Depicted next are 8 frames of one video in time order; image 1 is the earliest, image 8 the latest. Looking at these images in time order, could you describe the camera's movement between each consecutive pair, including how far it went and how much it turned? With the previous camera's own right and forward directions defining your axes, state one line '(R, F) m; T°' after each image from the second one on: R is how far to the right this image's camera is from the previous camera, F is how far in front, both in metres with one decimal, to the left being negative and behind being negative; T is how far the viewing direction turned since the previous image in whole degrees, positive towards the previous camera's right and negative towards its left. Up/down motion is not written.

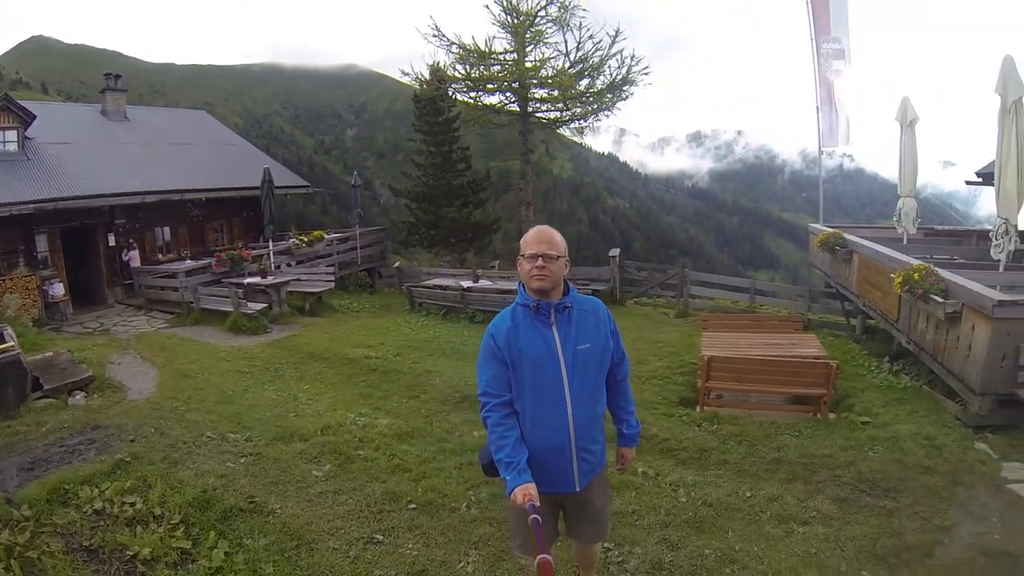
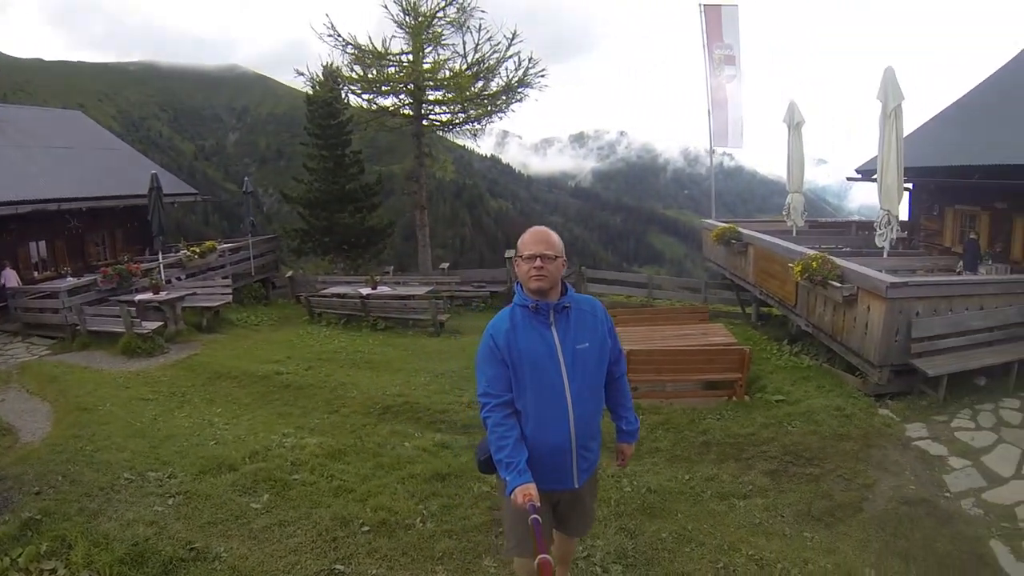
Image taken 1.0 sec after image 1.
(-1.0, +0.2) m; +13°
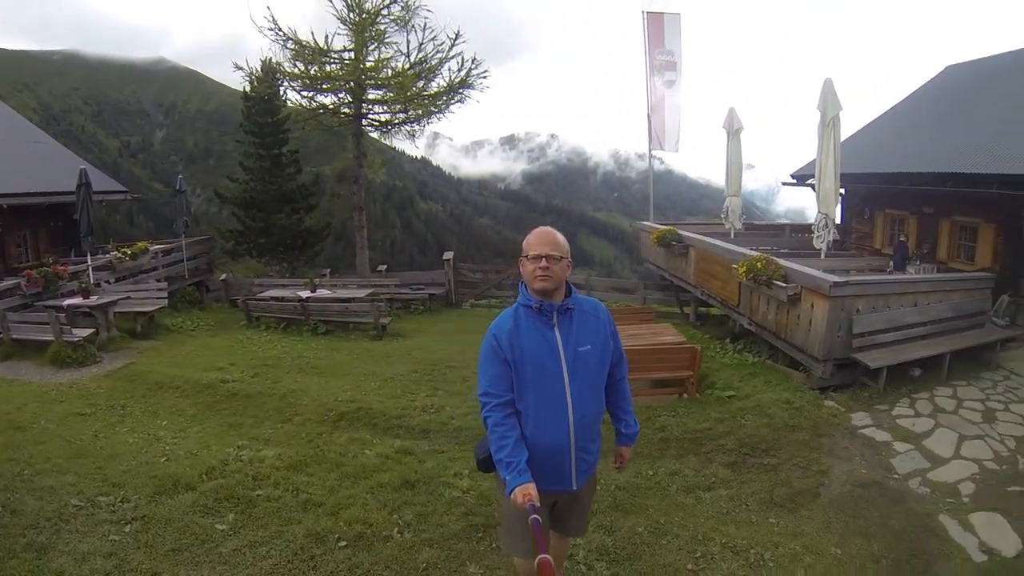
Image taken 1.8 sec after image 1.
(-0.8, +0.1) m; +9°
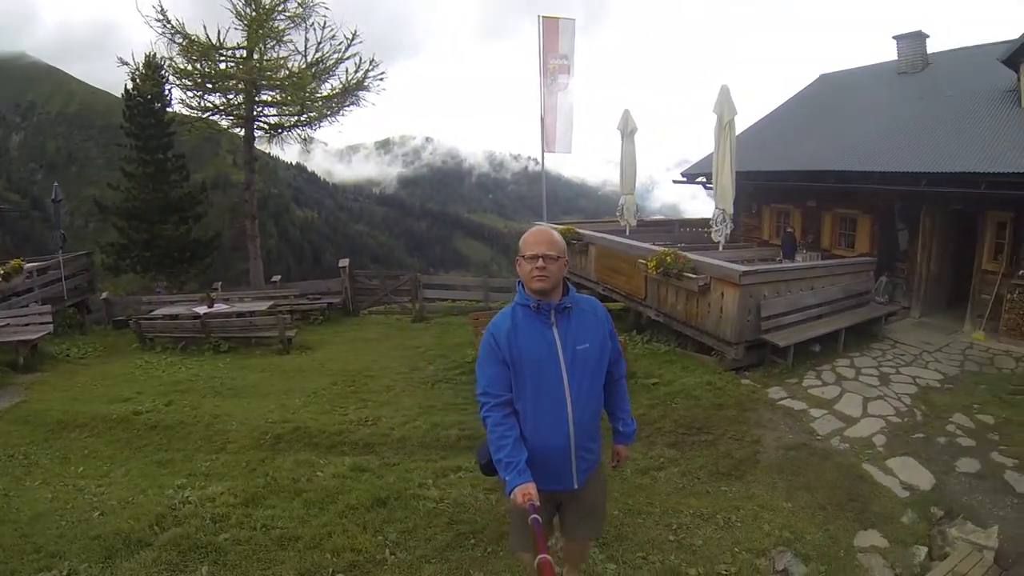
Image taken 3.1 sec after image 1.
(-1.6, +0.1) m; +16°
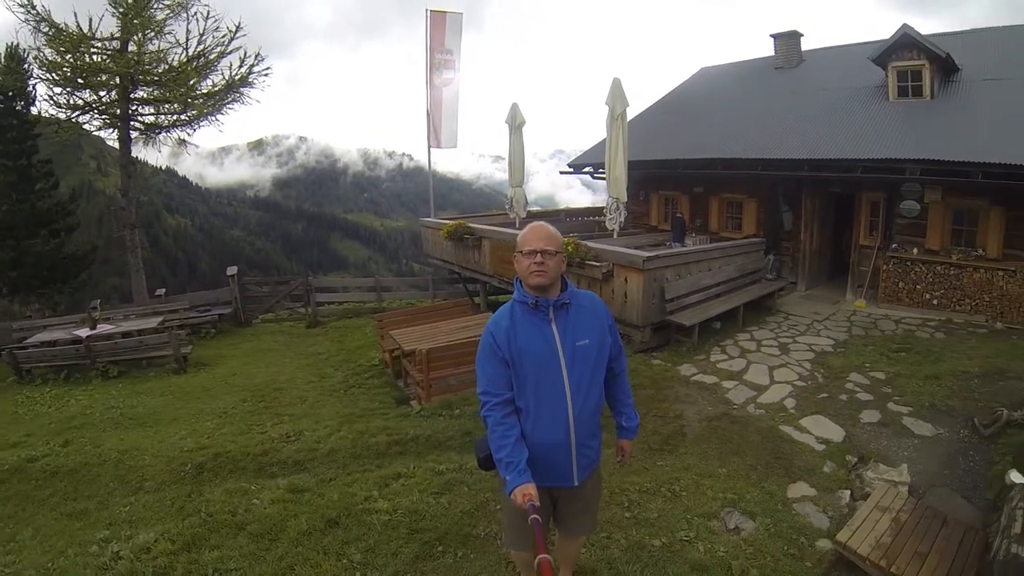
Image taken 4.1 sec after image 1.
(-1.2, +0.1) m; +14°
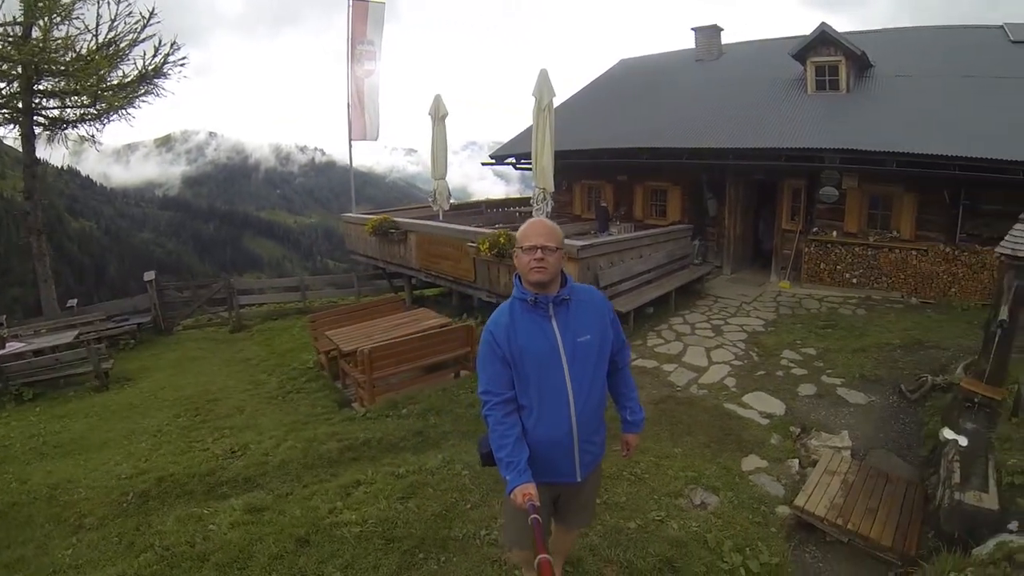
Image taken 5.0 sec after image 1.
(-0.9, +0.1) m; +10°
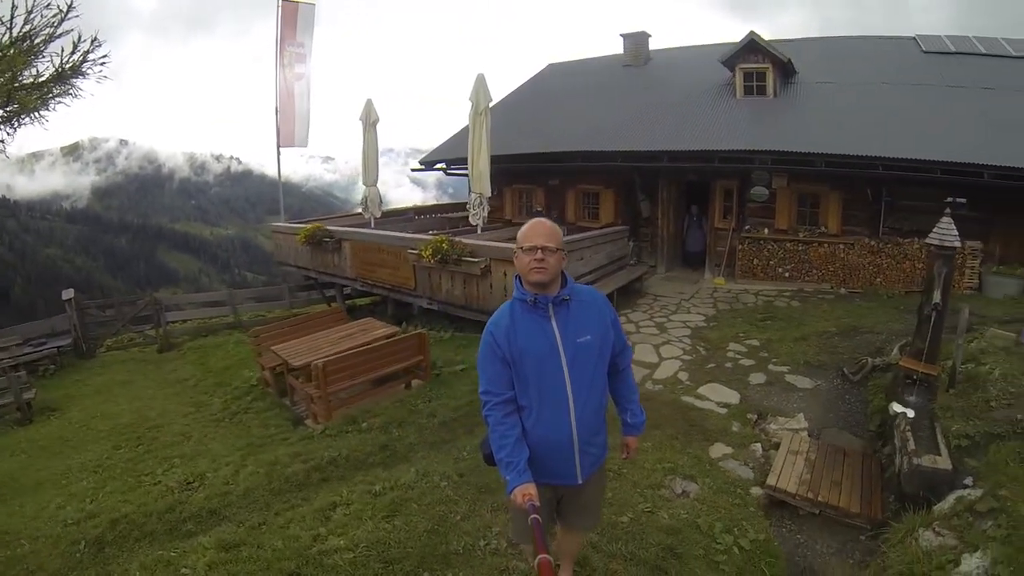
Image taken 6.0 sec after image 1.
(-1.2, +0.1) m; +11°
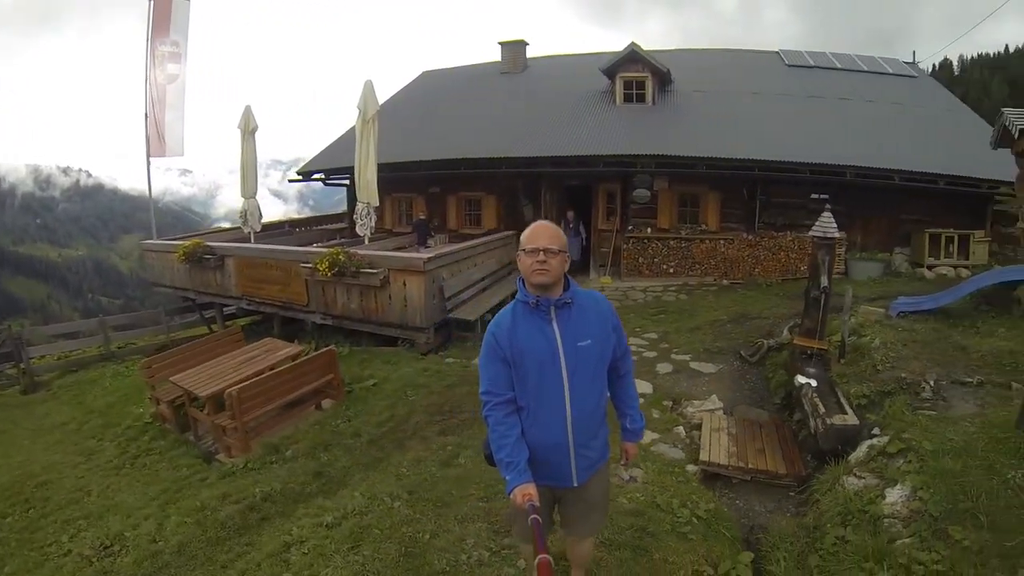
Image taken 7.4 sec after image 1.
(-1.6, +0.2) m; +17°
